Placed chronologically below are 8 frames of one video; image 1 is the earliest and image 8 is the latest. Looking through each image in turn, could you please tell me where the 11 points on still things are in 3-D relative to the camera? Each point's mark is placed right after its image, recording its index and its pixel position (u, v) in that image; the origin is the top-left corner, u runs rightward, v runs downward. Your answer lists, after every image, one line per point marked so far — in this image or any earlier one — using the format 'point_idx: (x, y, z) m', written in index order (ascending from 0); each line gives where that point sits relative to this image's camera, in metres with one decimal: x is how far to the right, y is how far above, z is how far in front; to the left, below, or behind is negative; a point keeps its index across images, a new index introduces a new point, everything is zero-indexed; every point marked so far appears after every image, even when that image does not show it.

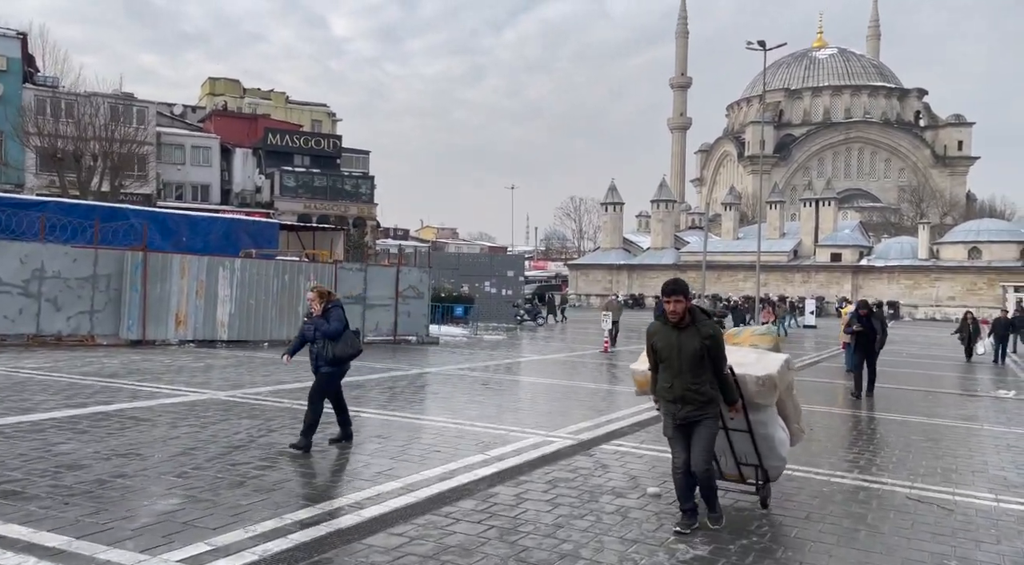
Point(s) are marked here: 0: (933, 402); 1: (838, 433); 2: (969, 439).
0: (+7.2, -2.0, +16.0) m
1: (+3.6, -1.7, +10.5) m
2: (+5.3, -1.8, +11.0) m
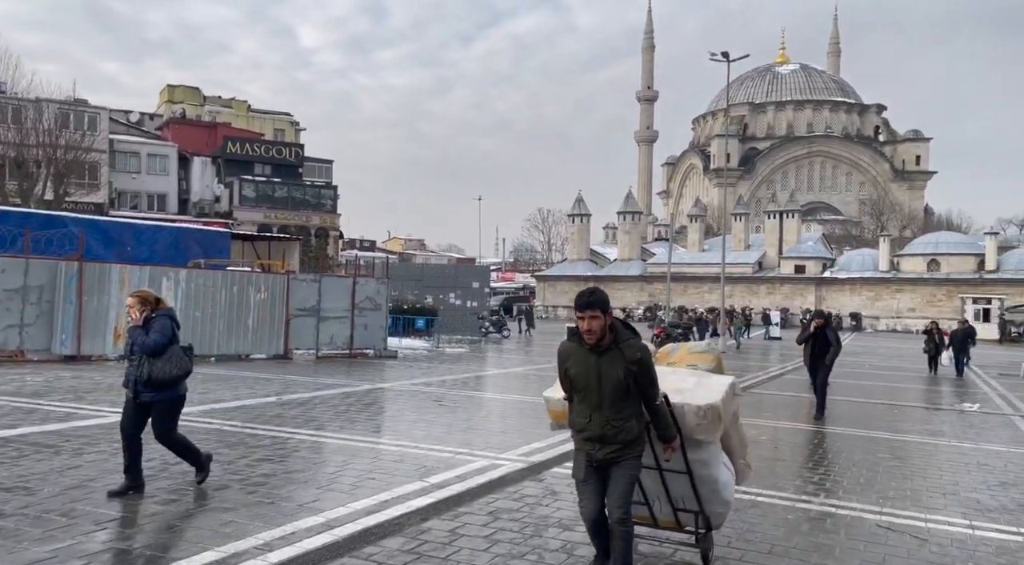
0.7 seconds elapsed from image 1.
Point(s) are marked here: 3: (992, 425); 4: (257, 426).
0: (+6.5, -2.2, +15.8) m
1: (+3.1, -1.8, +10.2) m
2: (+4.8, -2.0, +10.7) m
3: (+7.8, -2.3, +15.5) m
4: (-2.2, -1.2, +7.8) m
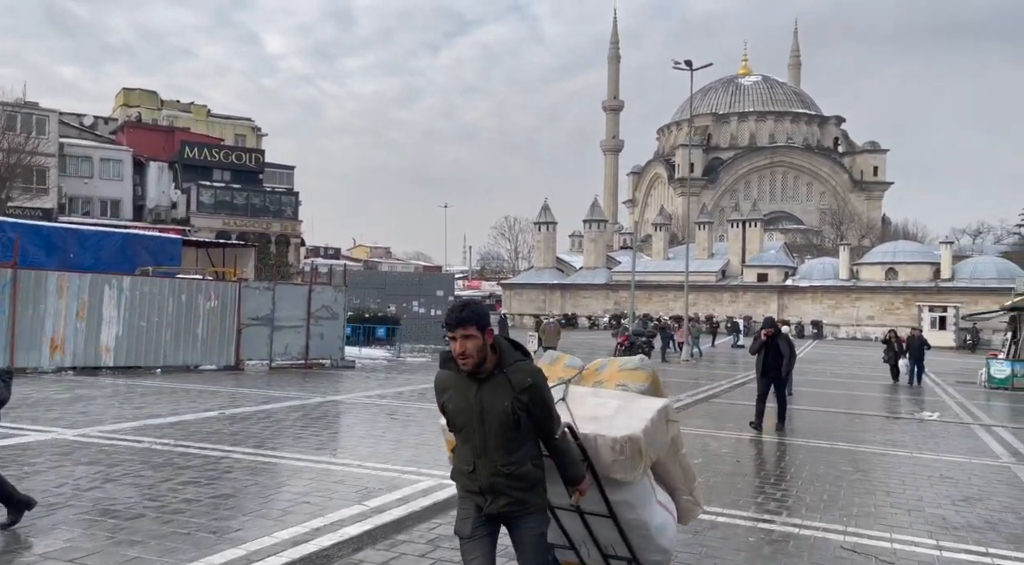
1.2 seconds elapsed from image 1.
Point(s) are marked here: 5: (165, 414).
0: (+5.8, -2.4, +15.7) m
1: (+2.7, -1.9, +10.0) m
2: (+4.3, -2.1, +10.6) m
3: (+7.2, -2.5, +15.4) m
4: (-2.5, -1.3, +7.4) m
5: (-3.2, -1.2, +8.7) m
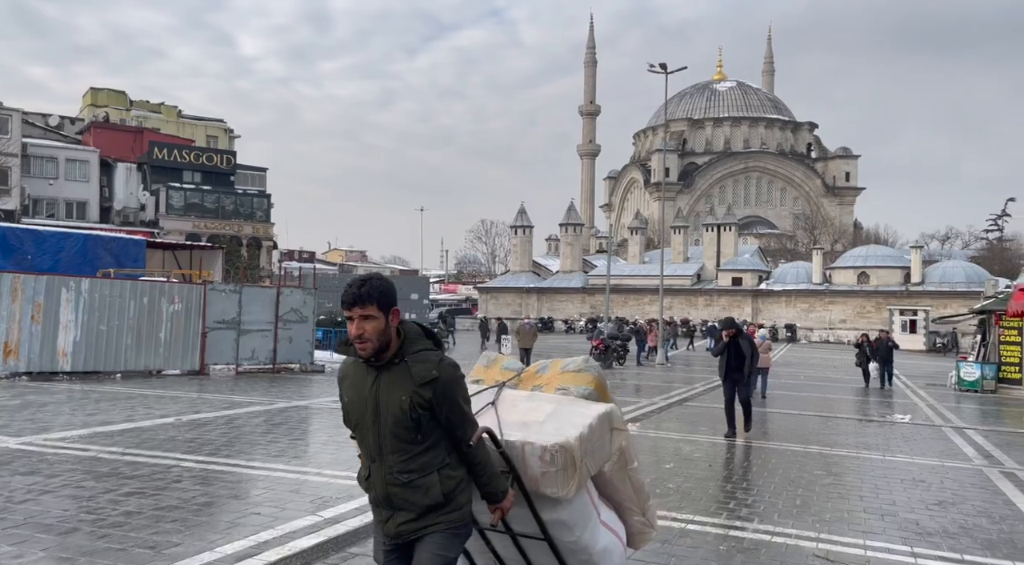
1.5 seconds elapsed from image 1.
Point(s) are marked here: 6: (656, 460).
0: (+5.3, -2.4, +15.6) m
1: (+2.3, -2.0, +9.8) m
2: (+4.0, -2.1, +10.5) m
3: (+6.7, -2.5, +15.4) m
4: (-2.8, -1.3, +7.1) m
5: (-3.5, -1.2, +8.4) m
6: (+1.6, -1.9, +10.2) m
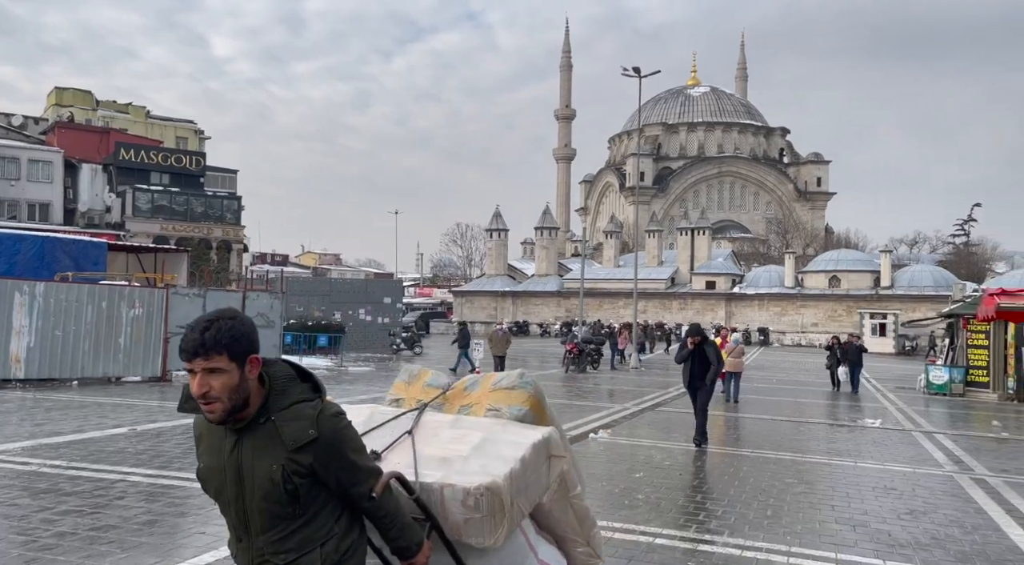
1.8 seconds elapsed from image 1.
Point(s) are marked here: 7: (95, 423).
0: (+4.8, -2.5, +15.6) m
1: (+2.0, -2.0, +9.7) m
2: (+3.6, -2.2, +10.4) m
3: (+6.2, -2.6, +15.3) m
4: (-3.0, -1.3, +6.8) m
5: (-3.8, -1.3, +8.1) m
6: (+1.2, -2.0, +10.0) m
7: (-3.8, -1.3, +8.6) m
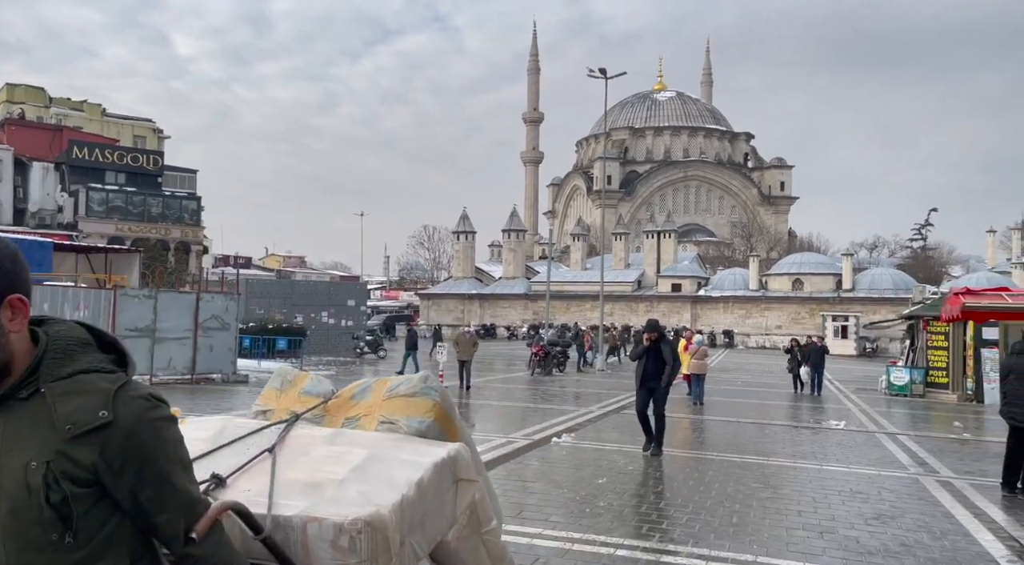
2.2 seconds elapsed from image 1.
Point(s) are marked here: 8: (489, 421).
0: (+4.2, -2.5, +15.4) m
1: (+1.6, -2.0, +9.4) m
2: (+3.2, -2.2, +10.2) m
3: (+5.6, -2.6, +15.2) m
4: (-3.4, -1.3, +6.4) m
5: (-4.1, -1.3, +7.6) m
6: (+0.8, -2.0, +9.8) m
7: (-4.1, -1.3, +8.1) m
8: (-0.4, -2.4, +16.2) m
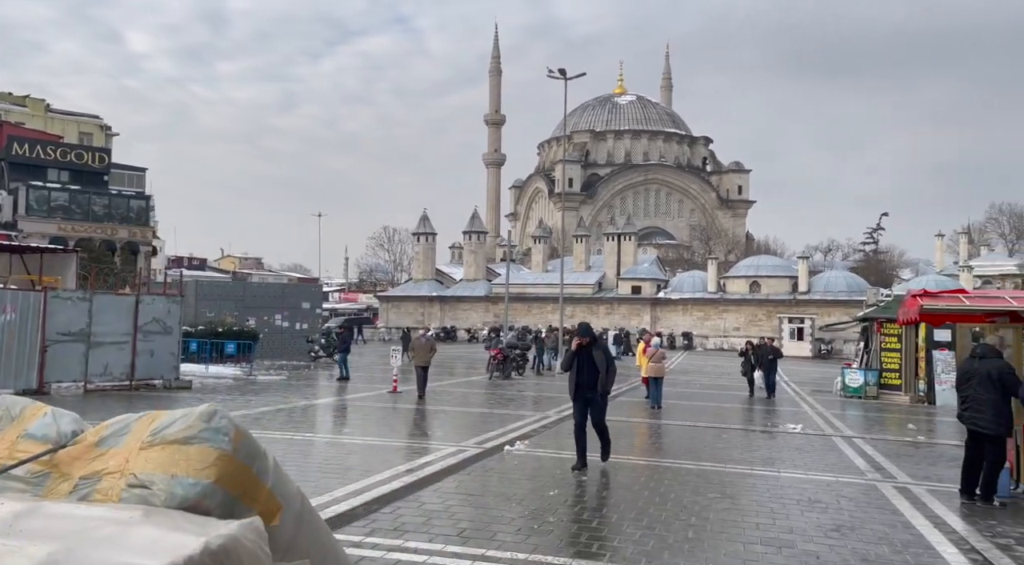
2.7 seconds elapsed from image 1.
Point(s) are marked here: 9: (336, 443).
0: (+3.5, -2.6, +15.2) m
1: (+1.1, -2.0, +9.1) m
2: (+2.6, -2.2, +9.9) m
3: (+4.9, -2.7, +15.0) m
4: (-3.7, -1.3, +5.8) m
5: (-4.5, -1.3, +7.0) m
6: (+0.3, -2.0, +9.4) m
7: (-4.6, -1.3, +7.5) m
8: (-1.2, -2.4, +15.7) m
9: (-2.2, -2.0, +11.6) m
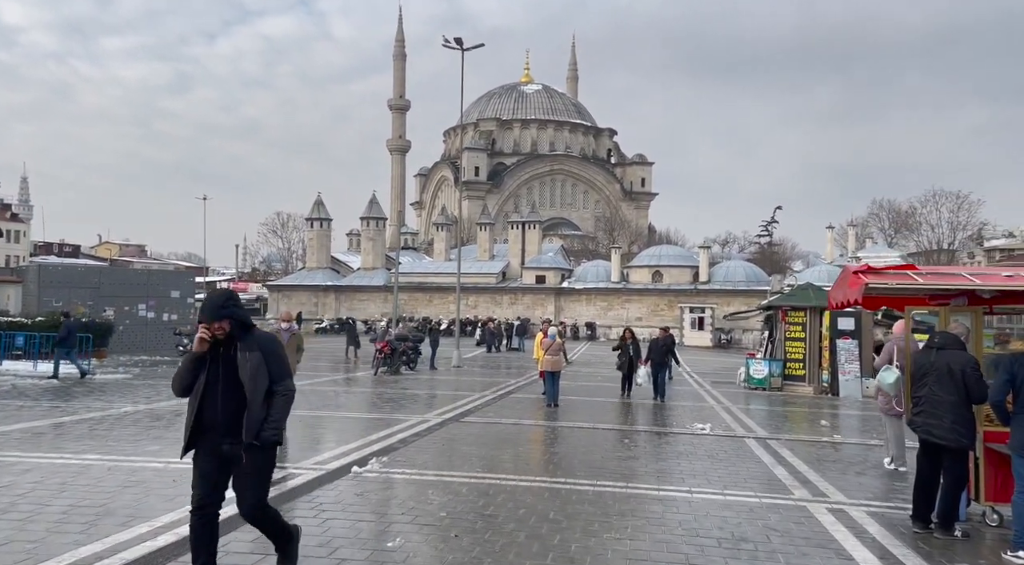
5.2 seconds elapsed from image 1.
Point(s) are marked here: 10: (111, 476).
0: (+1.6, -2.3, +13.0) m
1: (-0.1, -1.8, +6.7) m
2: (+1.3, -2.0, +7.7) m
3: (+3.0, -2.4, +13.1) m
4: (-4.6, -1.2, +3.0) m
5: (-5.5, -1.1, +4.1) m
6: (-1.0, -1.8, +6.9) m
7: (-5.6, -1.1, +4.6) m
8: (-3.1, -2.2, +13.1) m
9: (-3.6, -1.8, +8.9) m
10: (-3.7, -1.8, +8.7) m
